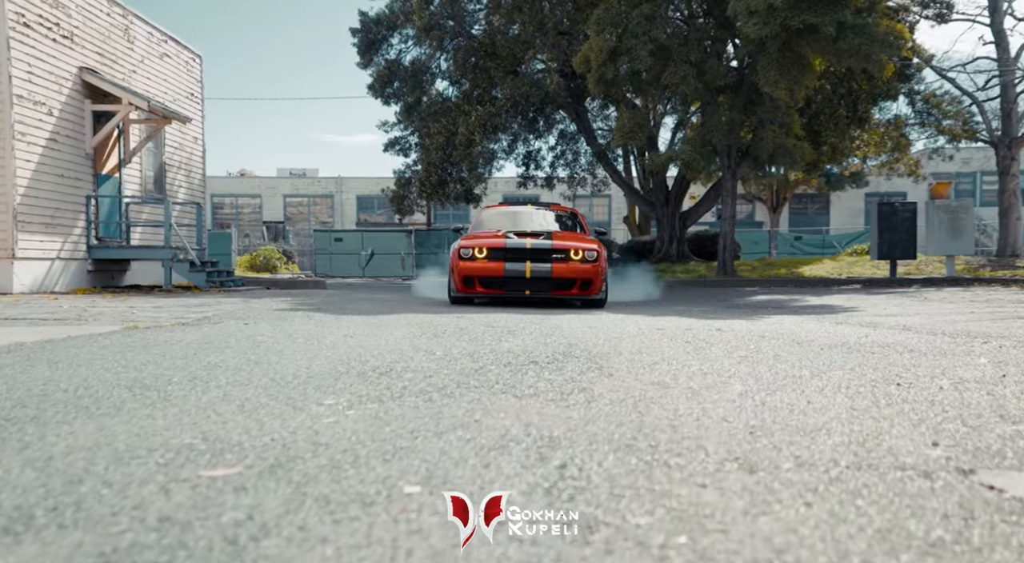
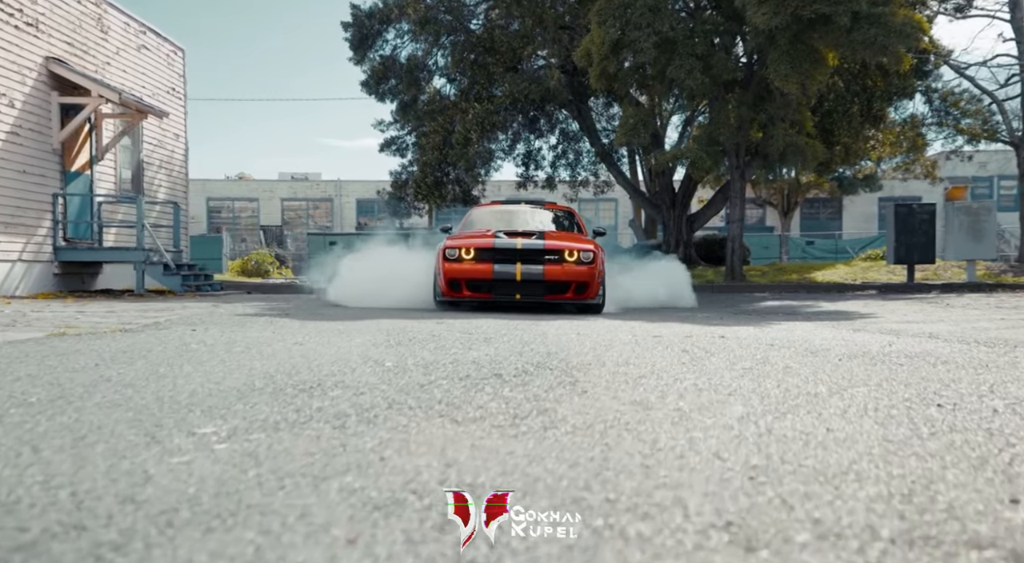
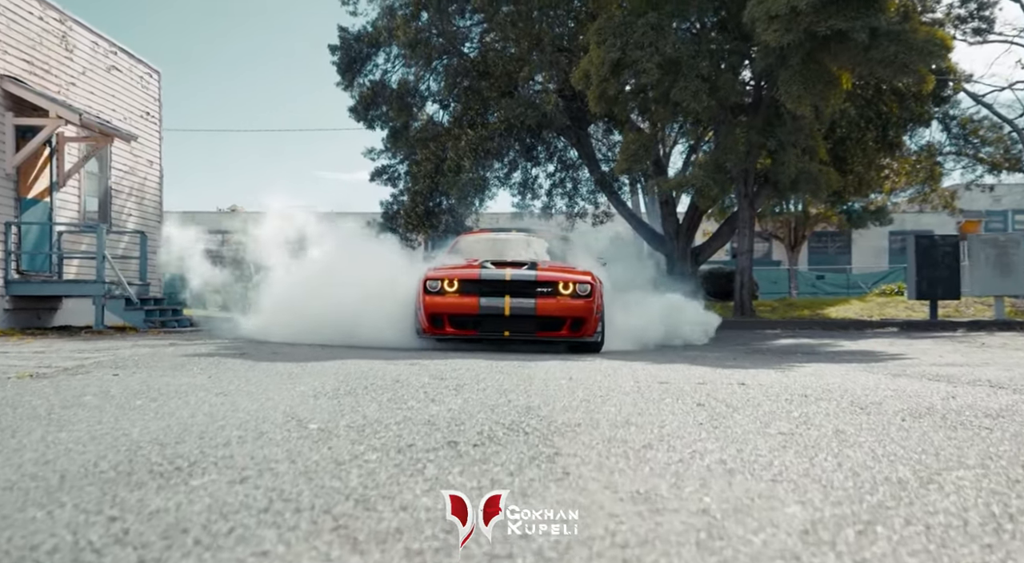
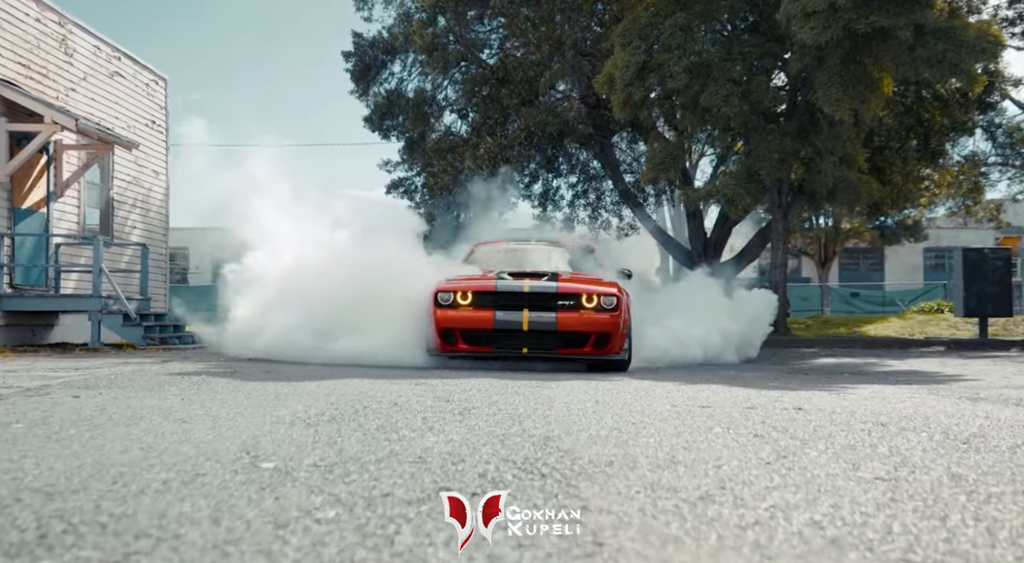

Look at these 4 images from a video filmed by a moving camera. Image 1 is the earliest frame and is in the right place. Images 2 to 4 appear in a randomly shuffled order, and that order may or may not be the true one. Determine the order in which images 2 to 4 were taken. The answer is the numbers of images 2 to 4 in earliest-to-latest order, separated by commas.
2, 3, 4
